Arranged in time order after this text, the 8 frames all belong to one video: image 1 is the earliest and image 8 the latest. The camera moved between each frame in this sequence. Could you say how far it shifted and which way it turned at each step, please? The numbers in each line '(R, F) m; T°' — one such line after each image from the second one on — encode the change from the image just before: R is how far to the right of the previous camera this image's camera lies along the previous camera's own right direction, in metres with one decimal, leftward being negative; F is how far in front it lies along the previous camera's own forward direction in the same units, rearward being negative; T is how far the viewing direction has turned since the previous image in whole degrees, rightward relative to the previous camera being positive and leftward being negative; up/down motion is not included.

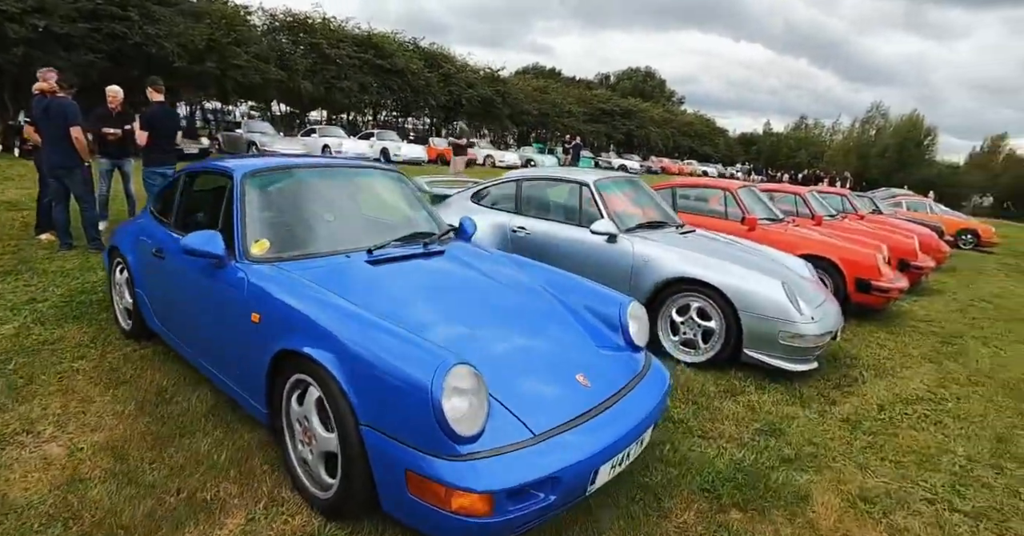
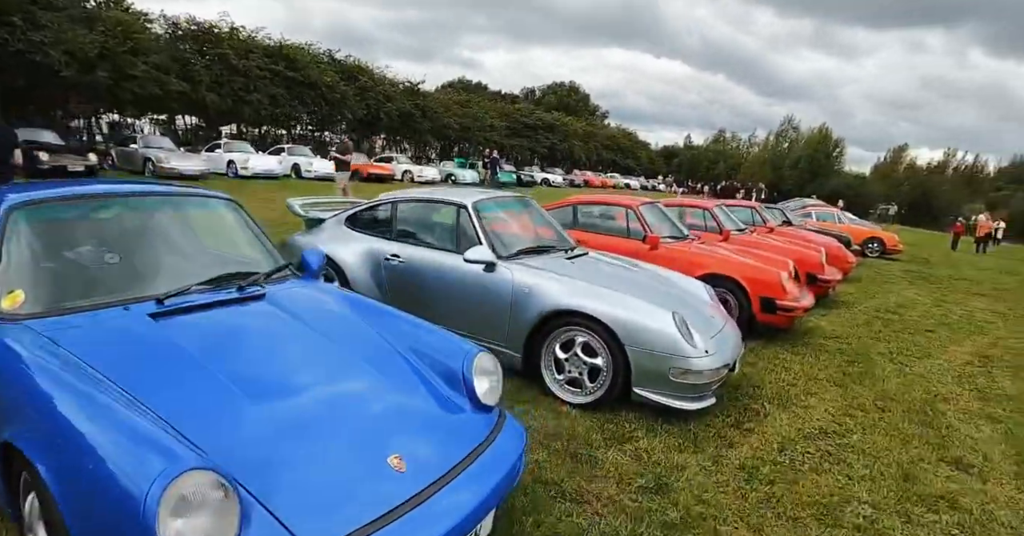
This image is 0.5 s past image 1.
(+0.7, +0.7) m; +6°
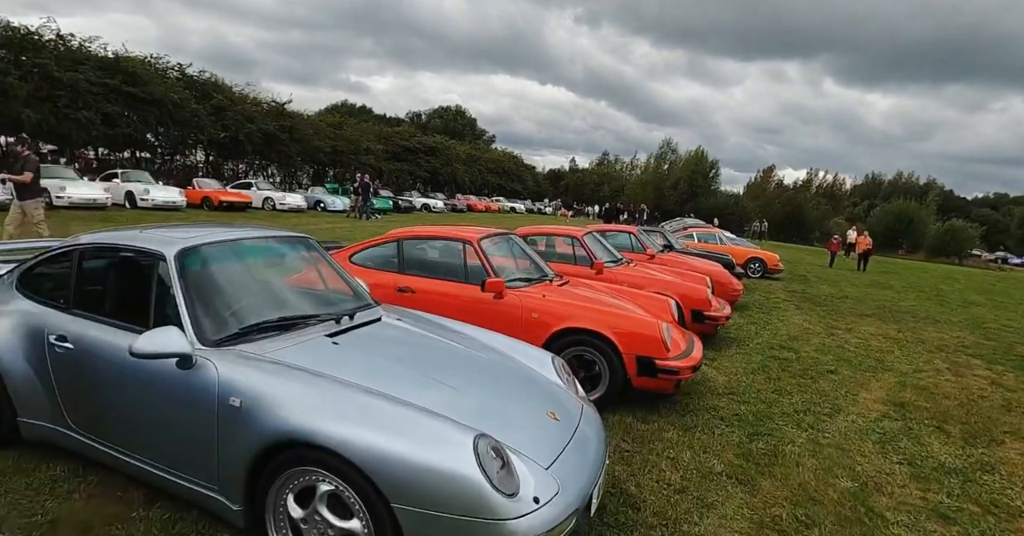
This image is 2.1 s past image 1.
(+1.0, +1.7) m; +10°
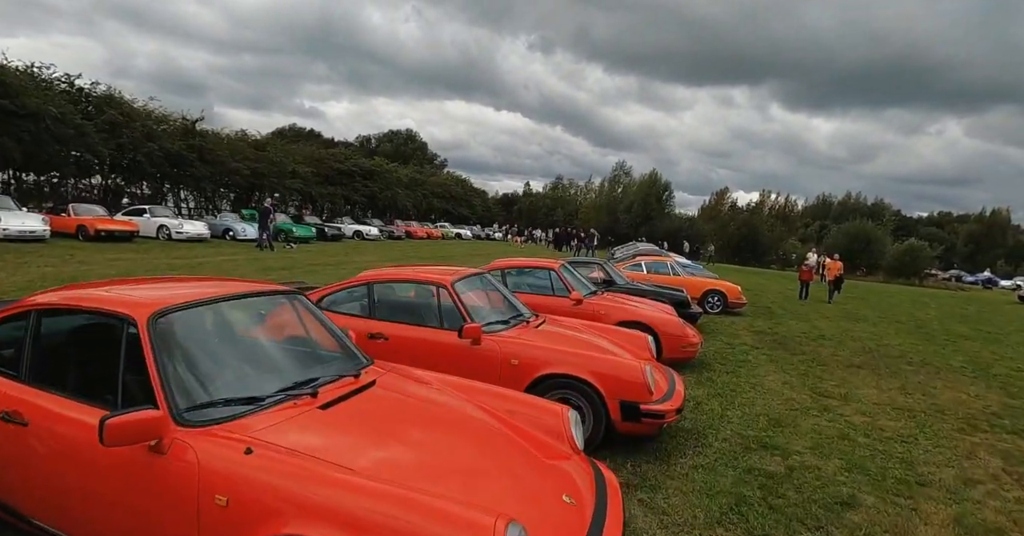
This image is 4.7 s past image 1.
(+1.1, +2.4) m; +4°
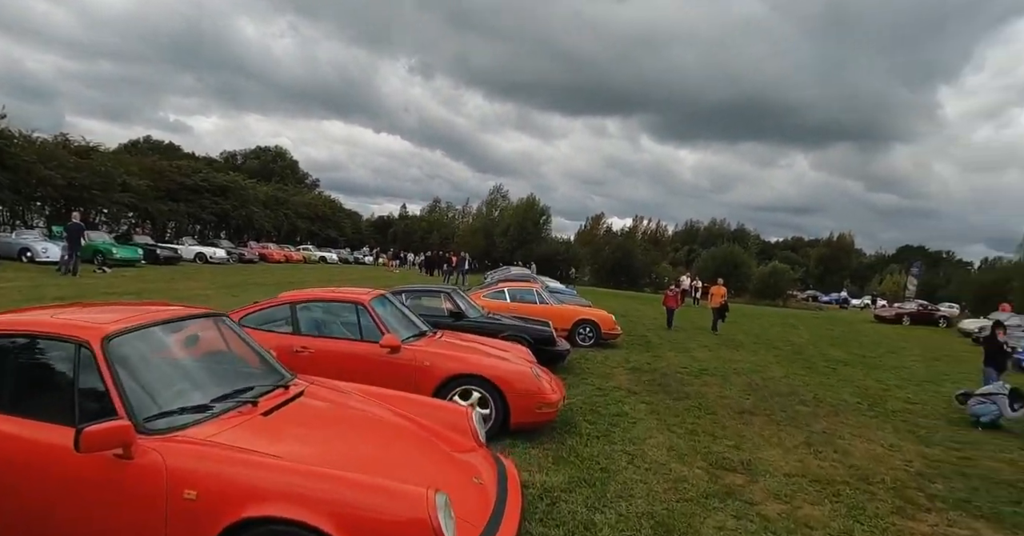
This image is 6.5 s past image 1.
(+0.9, +1.8) m; +11°
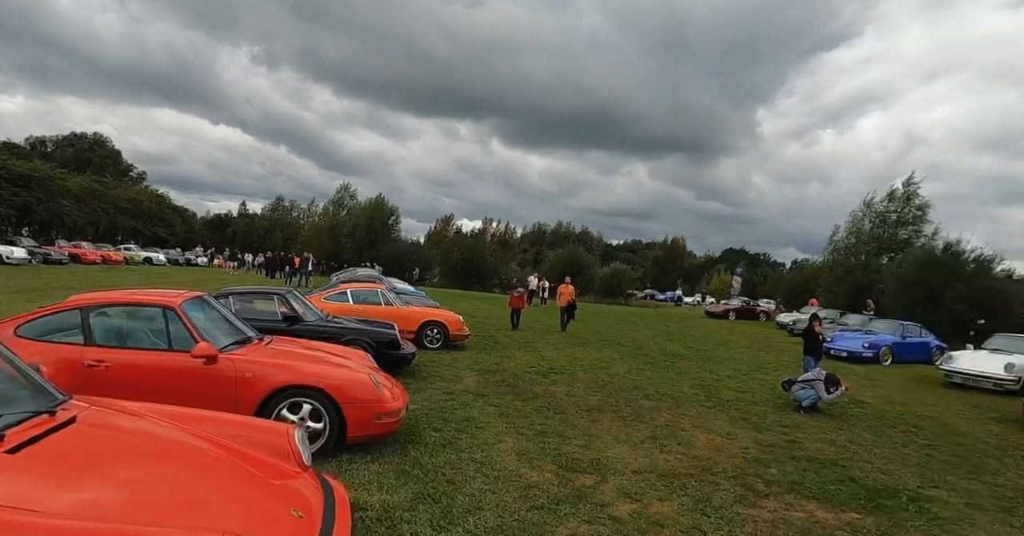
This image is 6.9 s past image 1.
(+0.1, +0.5) m; +15°
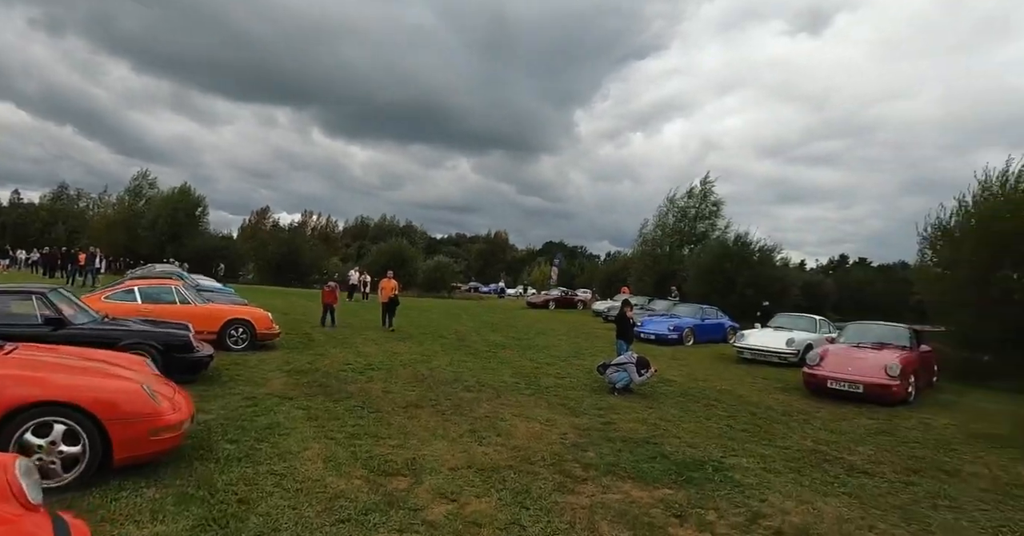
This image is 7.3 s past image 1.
(+0.2, +0.4) m; +17°
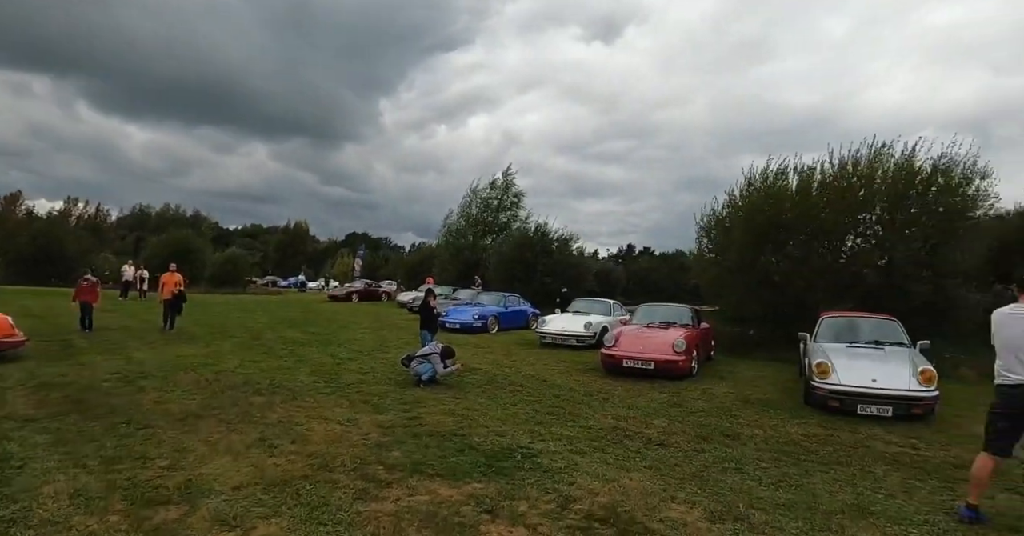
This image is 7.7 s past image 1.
(+0.2, +0.3) m; +17°
